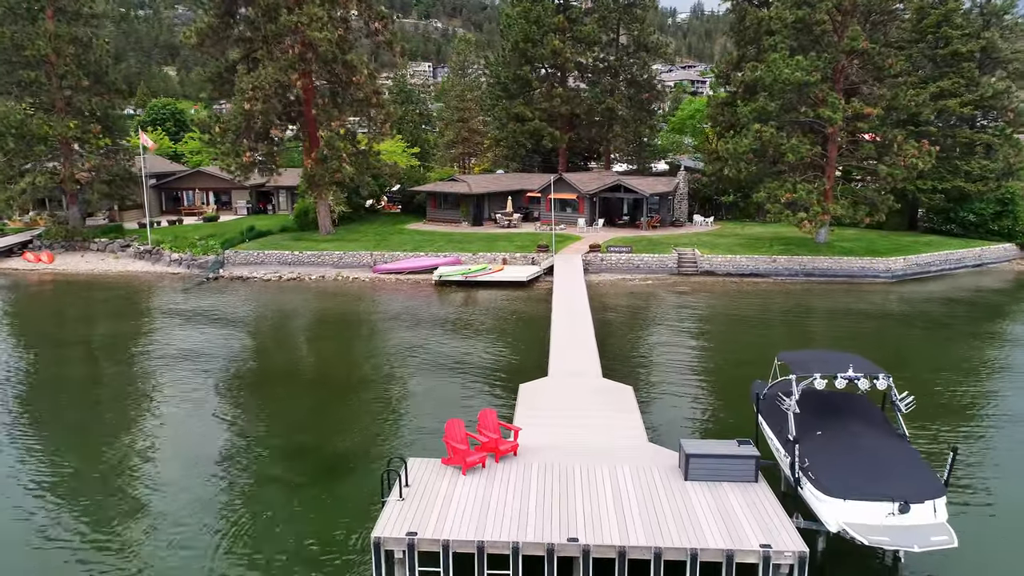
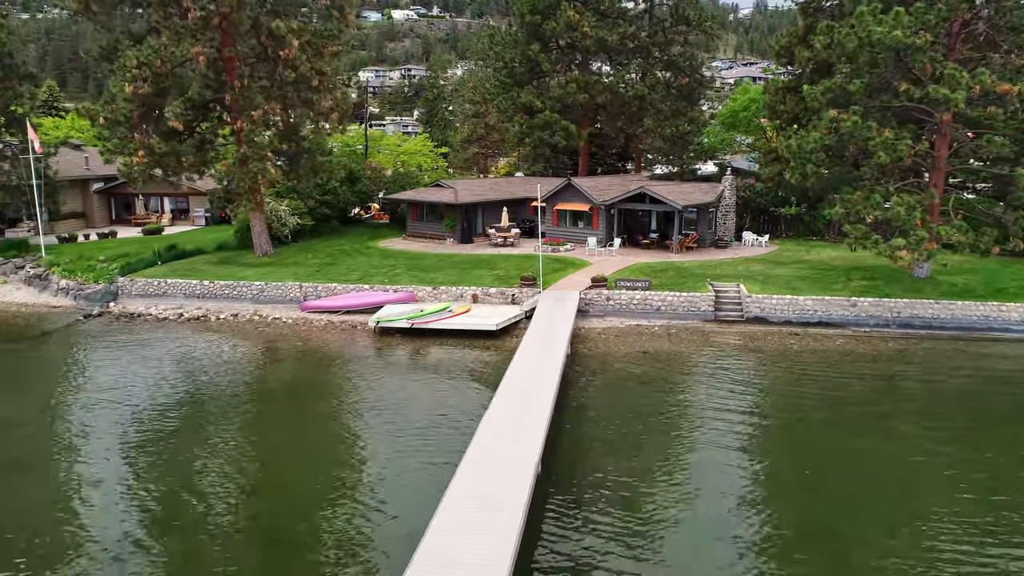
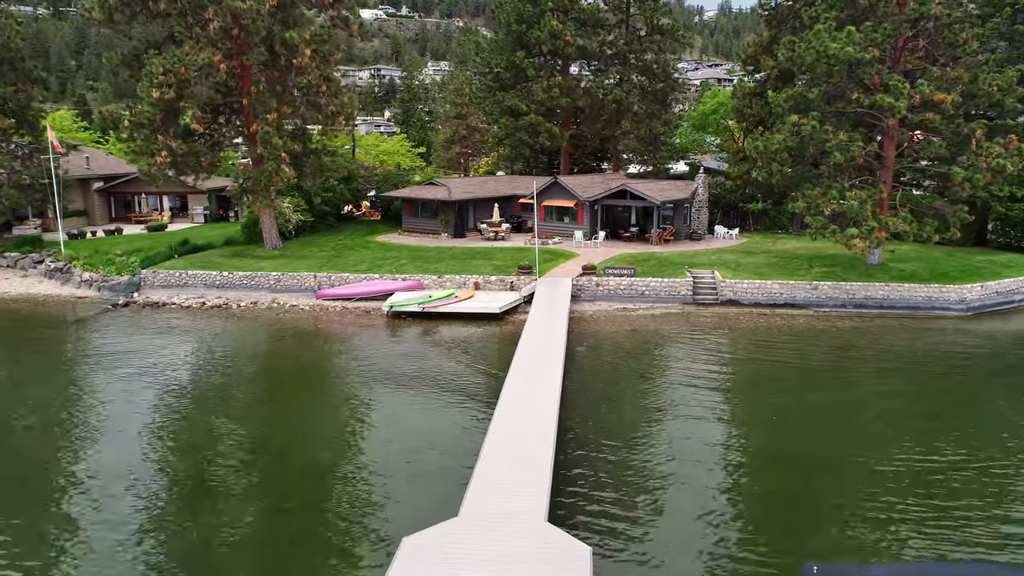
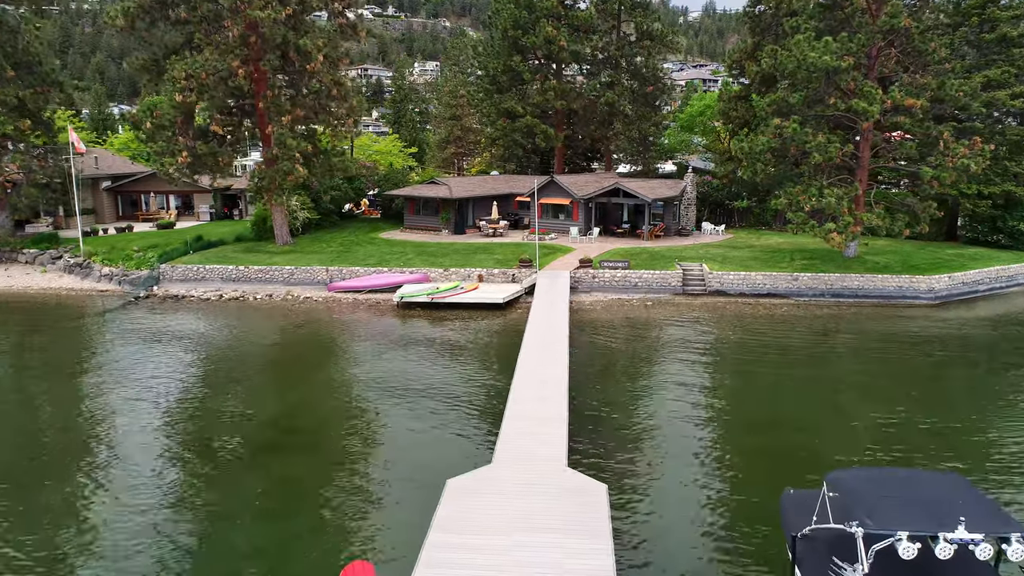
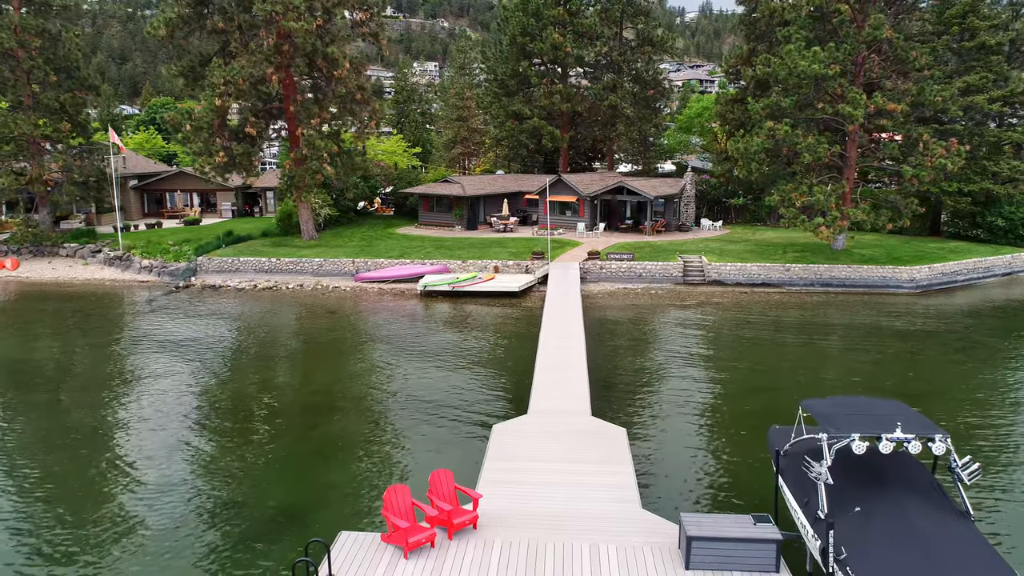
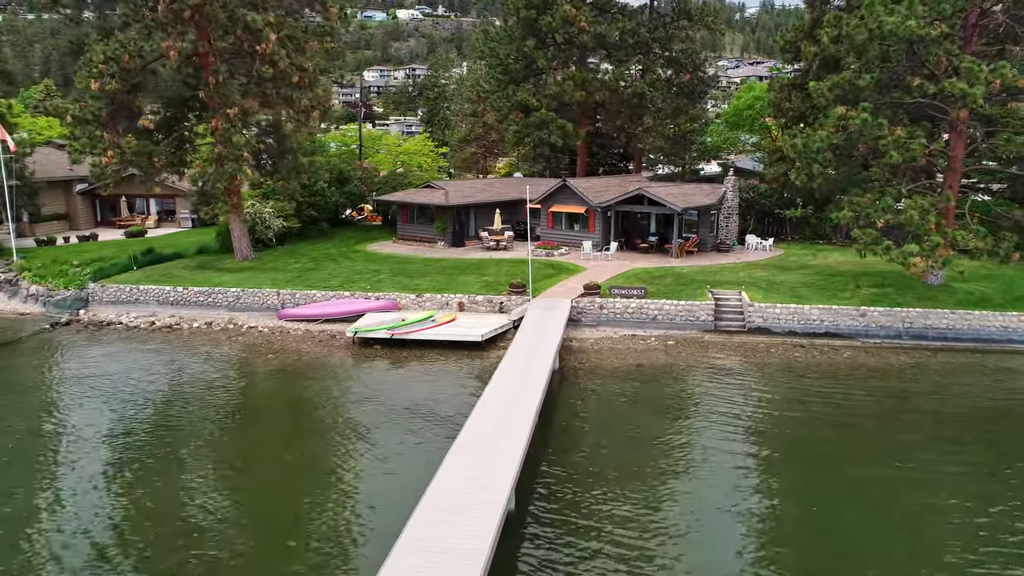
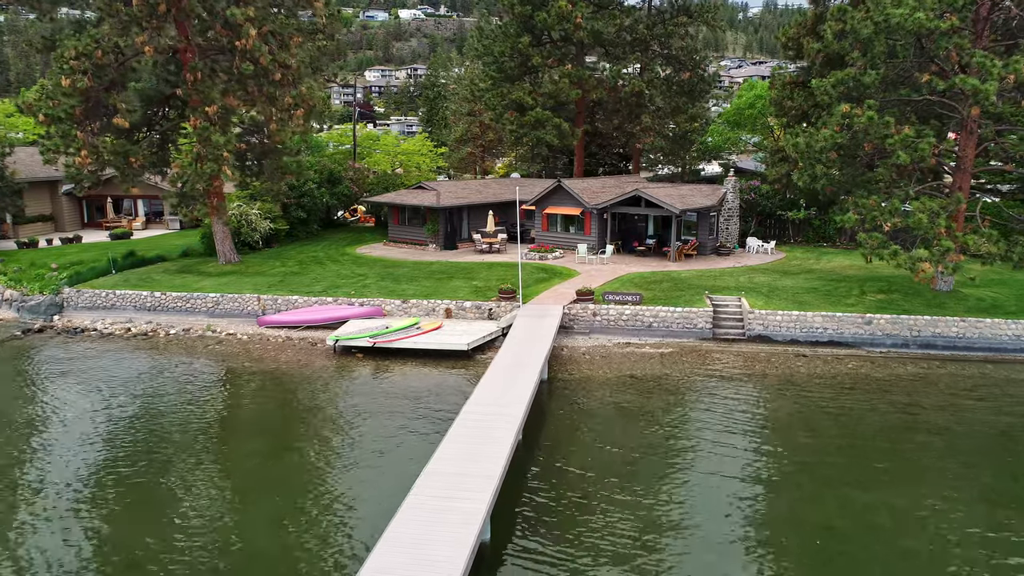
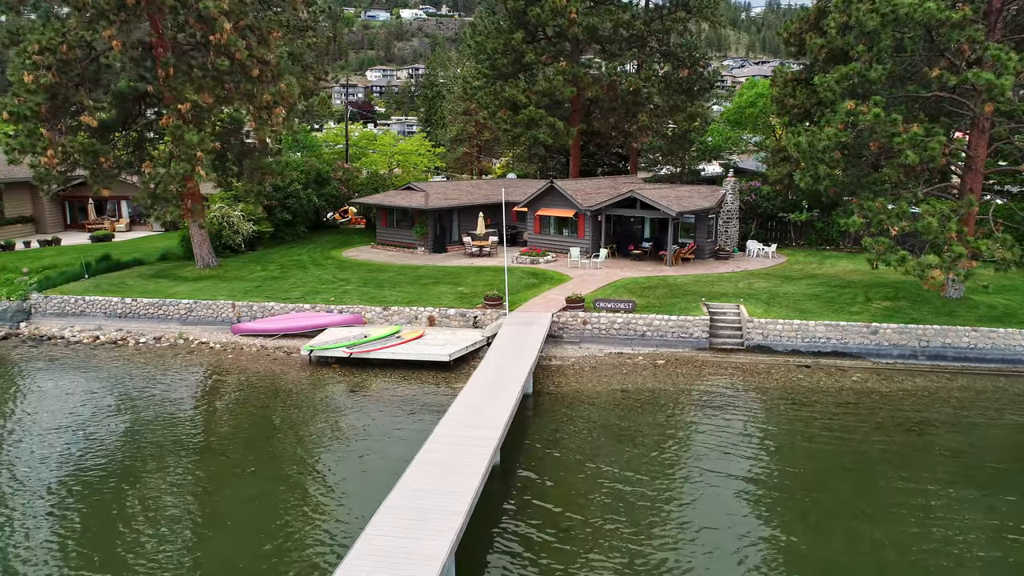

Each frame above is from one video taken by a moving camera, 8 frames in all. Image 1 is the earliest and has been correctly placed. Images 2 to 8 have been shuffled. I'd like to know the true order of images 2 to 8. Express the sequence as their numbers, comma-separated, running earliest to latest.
5, 4, 3, 2, 6, 7, 8
